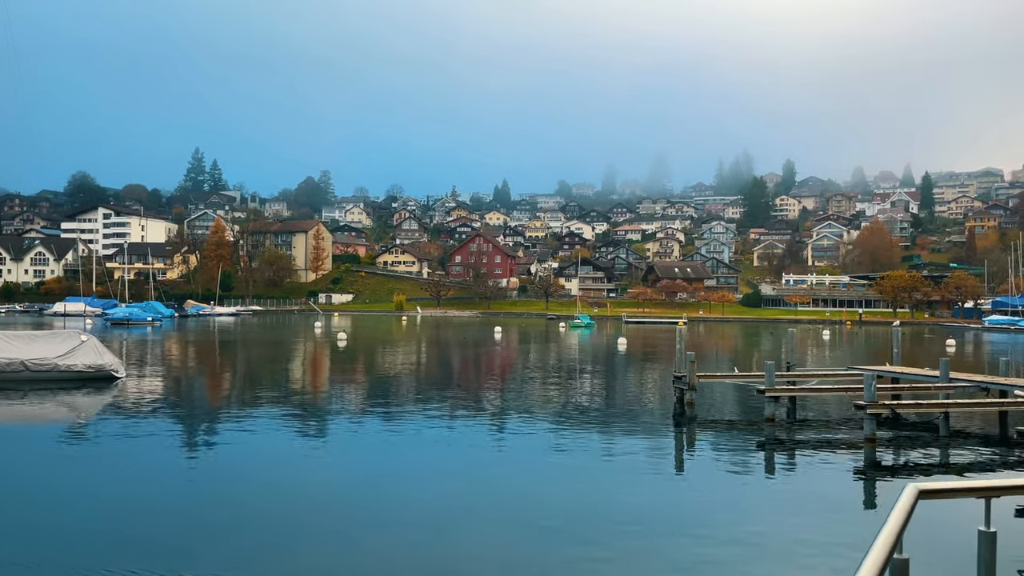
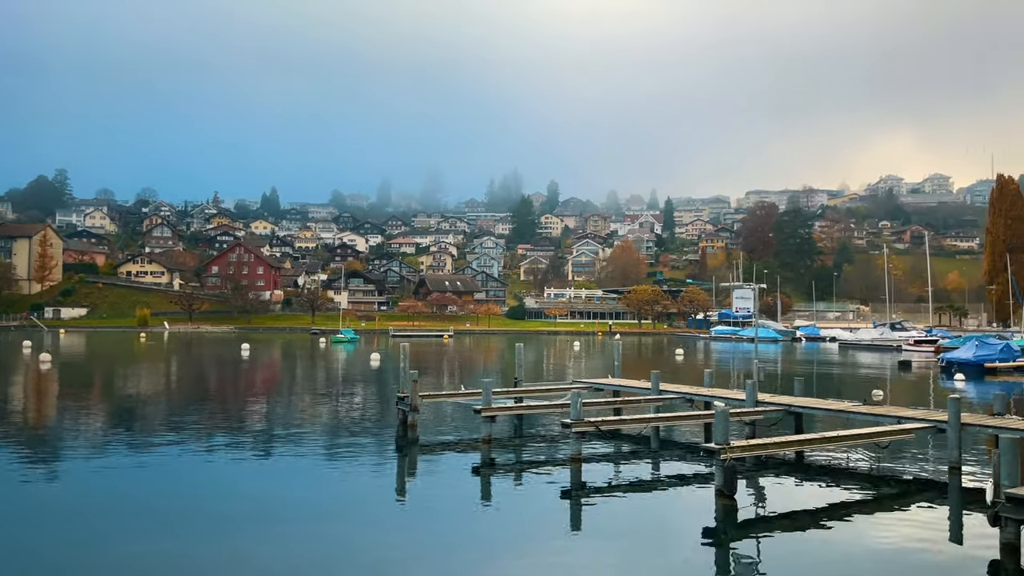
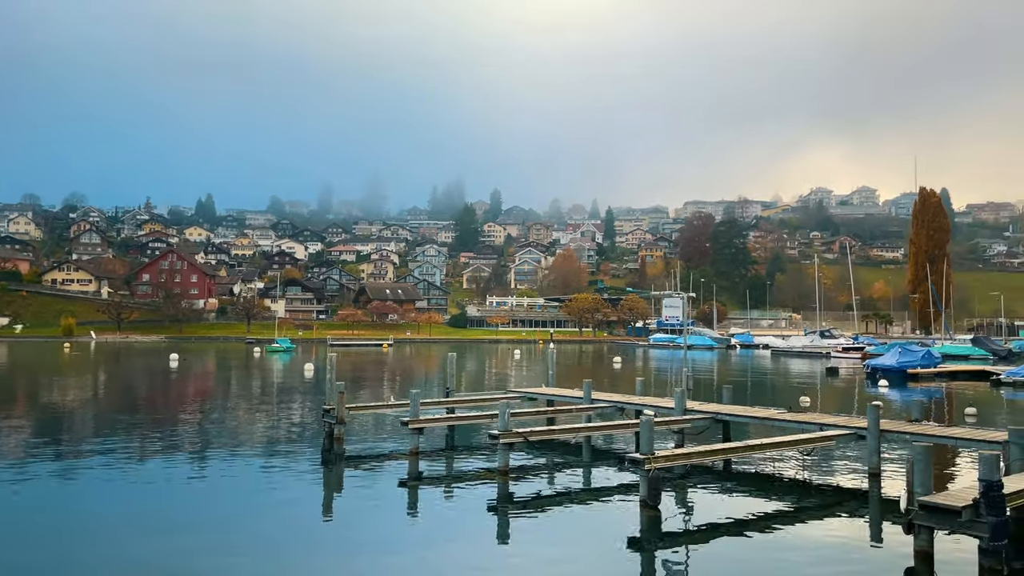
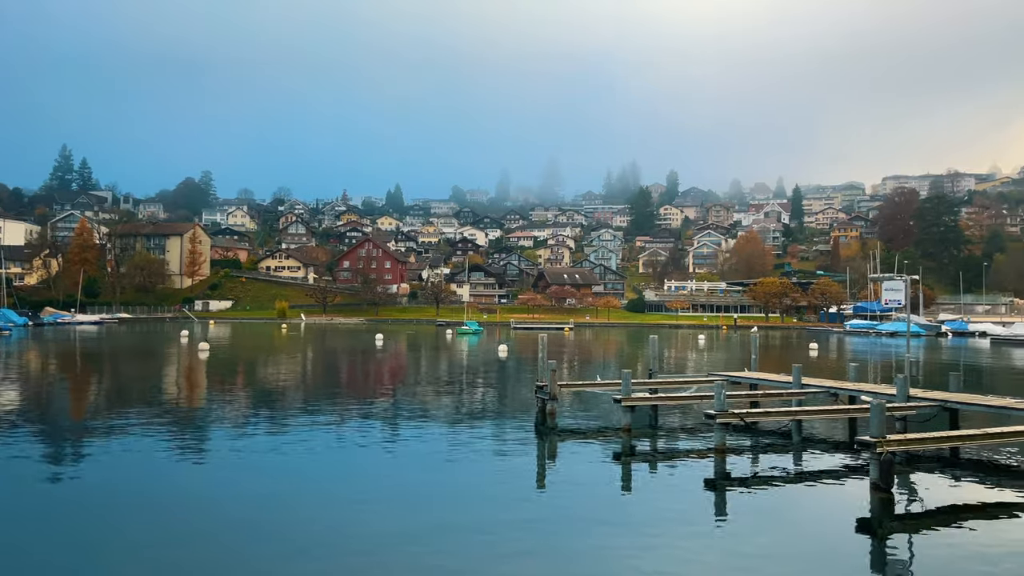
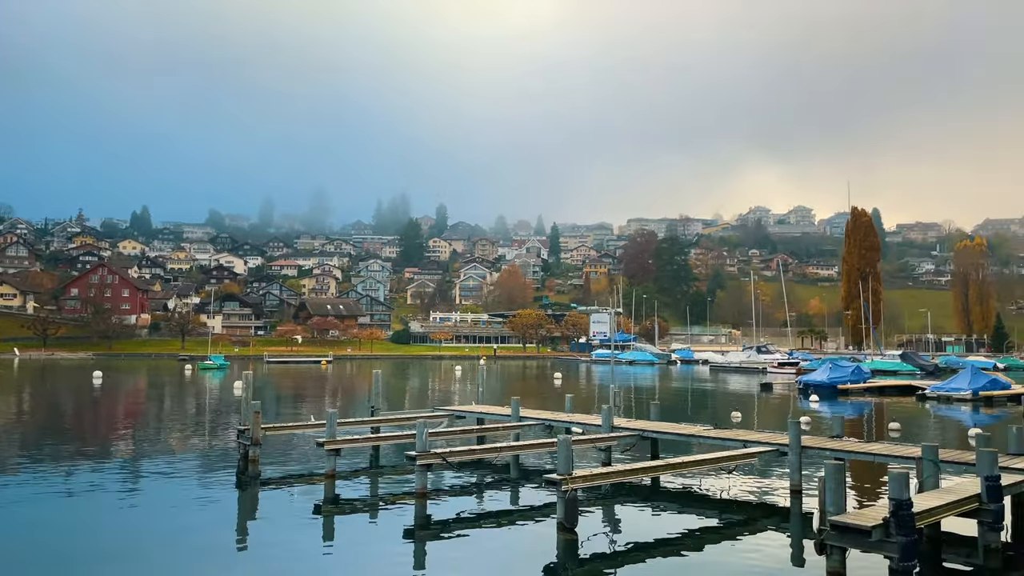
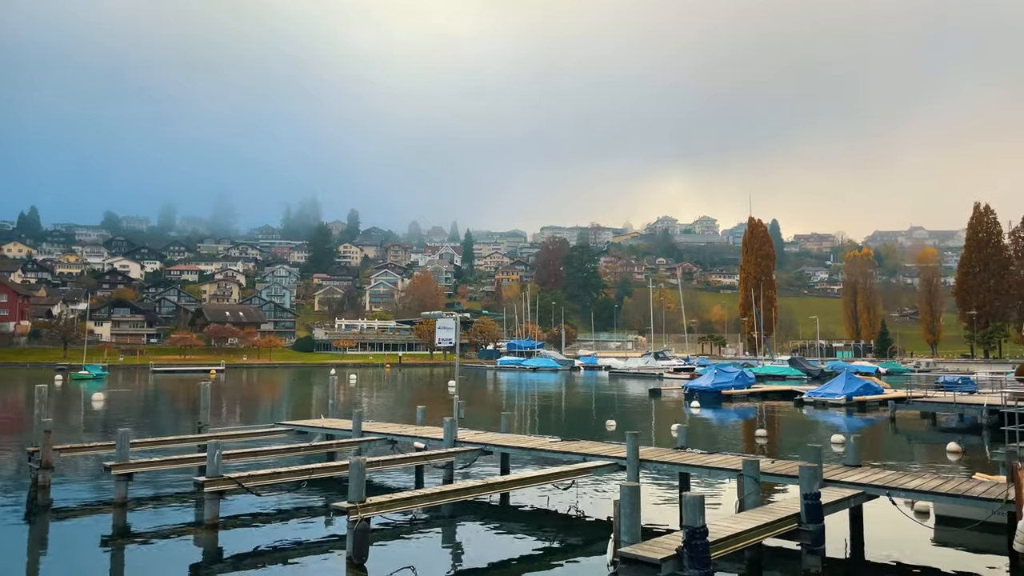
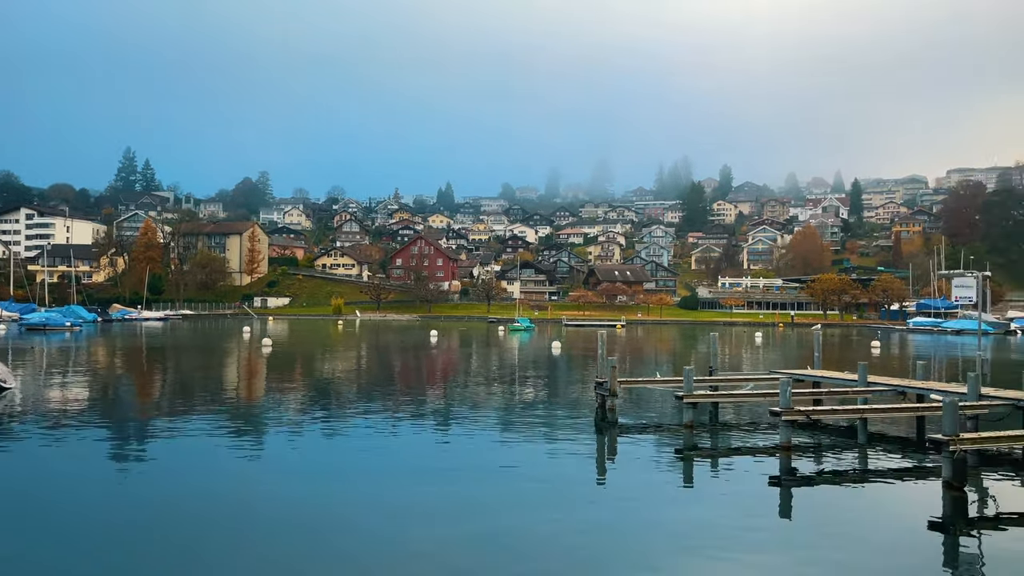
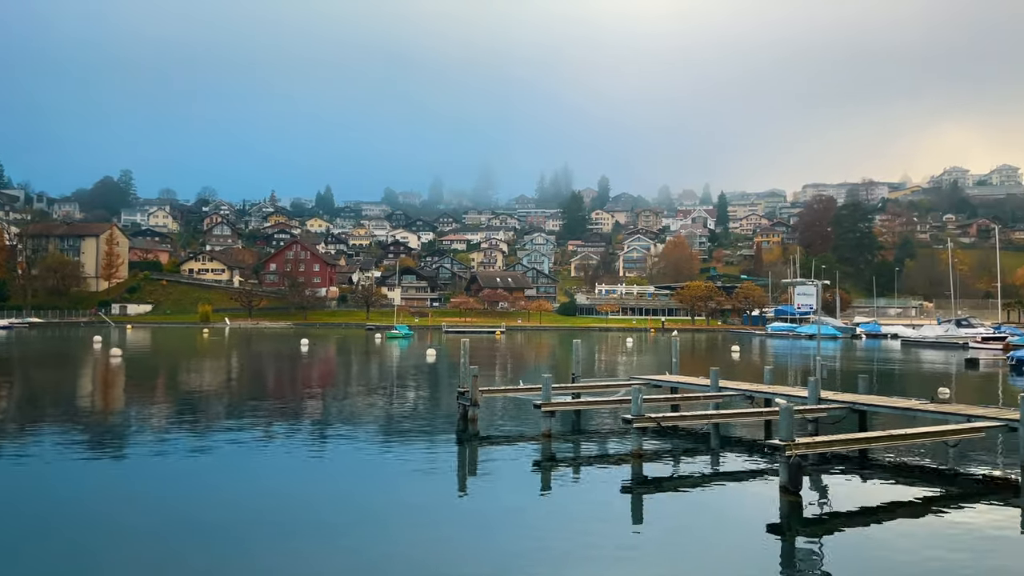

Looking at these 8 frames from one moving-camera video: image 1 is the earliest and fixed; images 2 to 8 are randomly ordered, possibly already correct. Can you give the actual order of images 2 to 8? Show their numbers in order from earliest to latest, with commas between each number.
7, 4, 8, 2, 3, 5, 6
